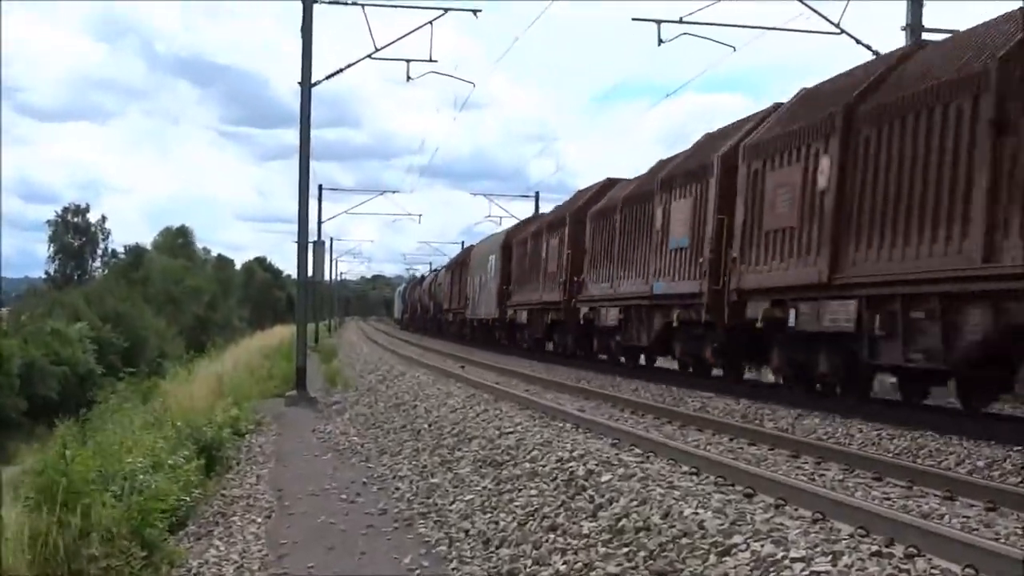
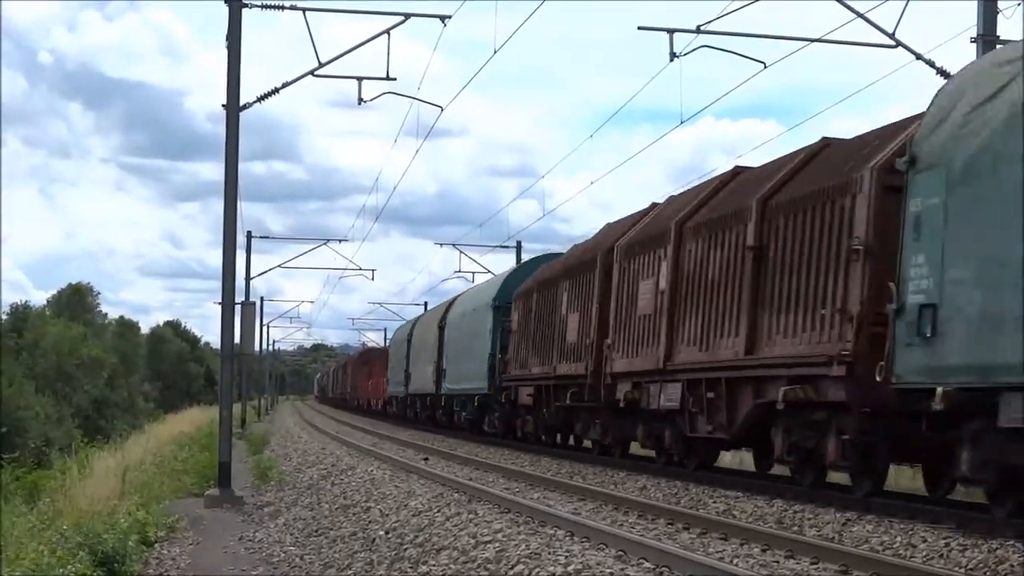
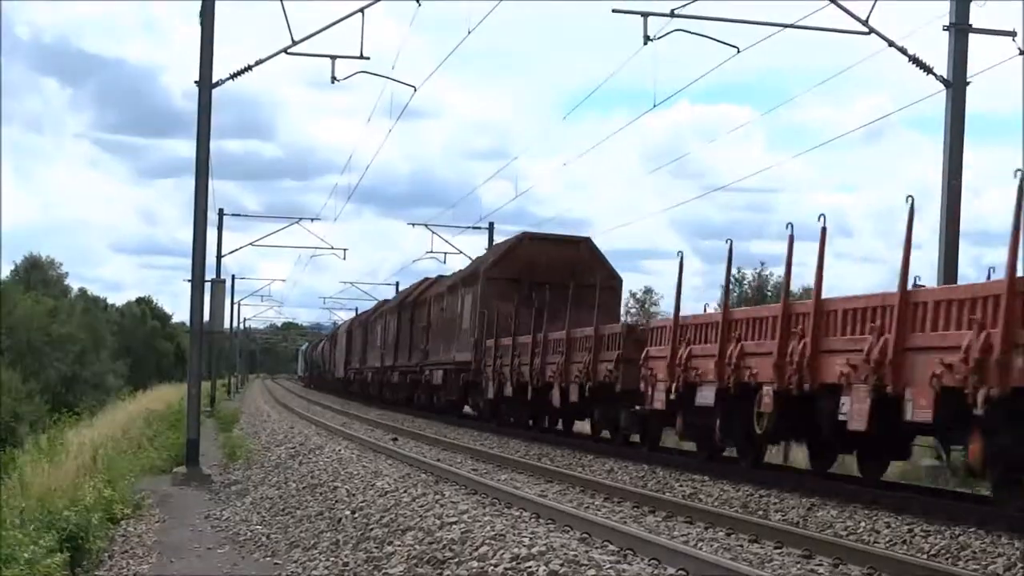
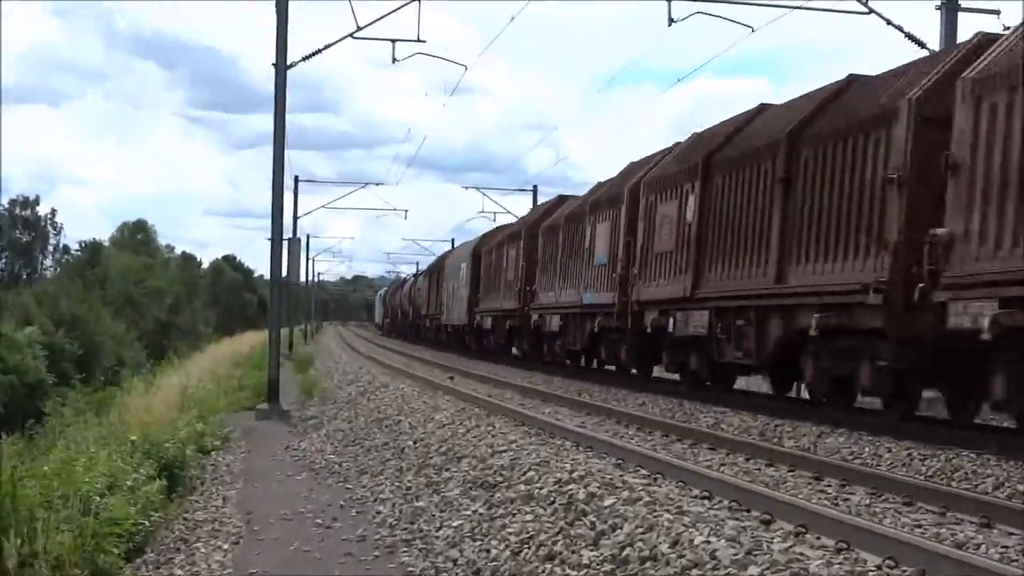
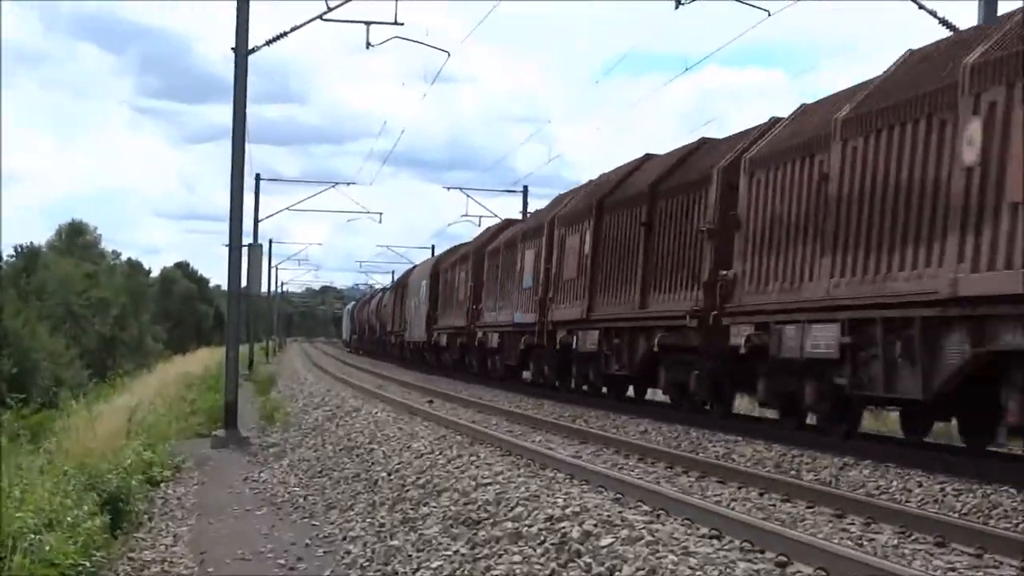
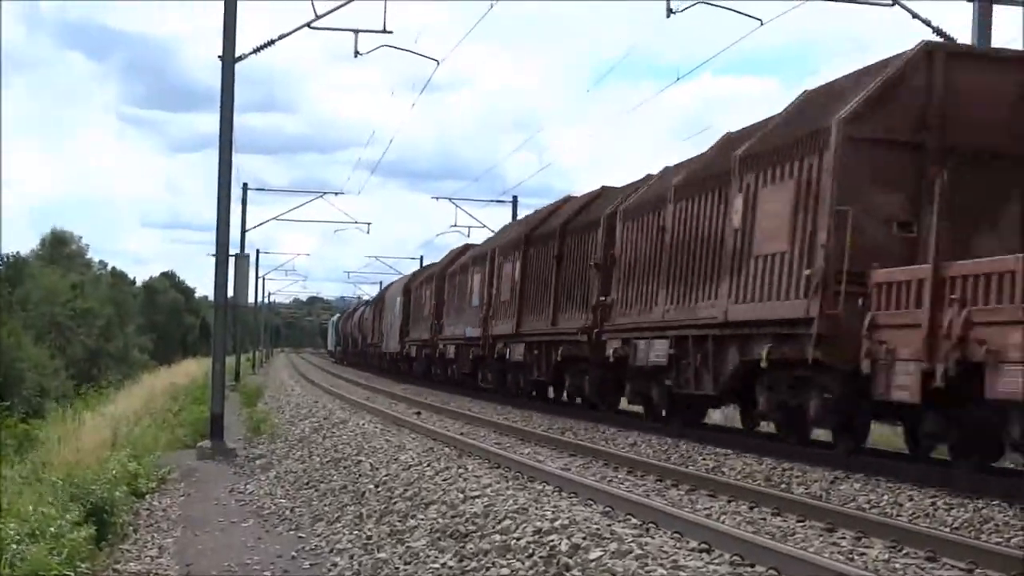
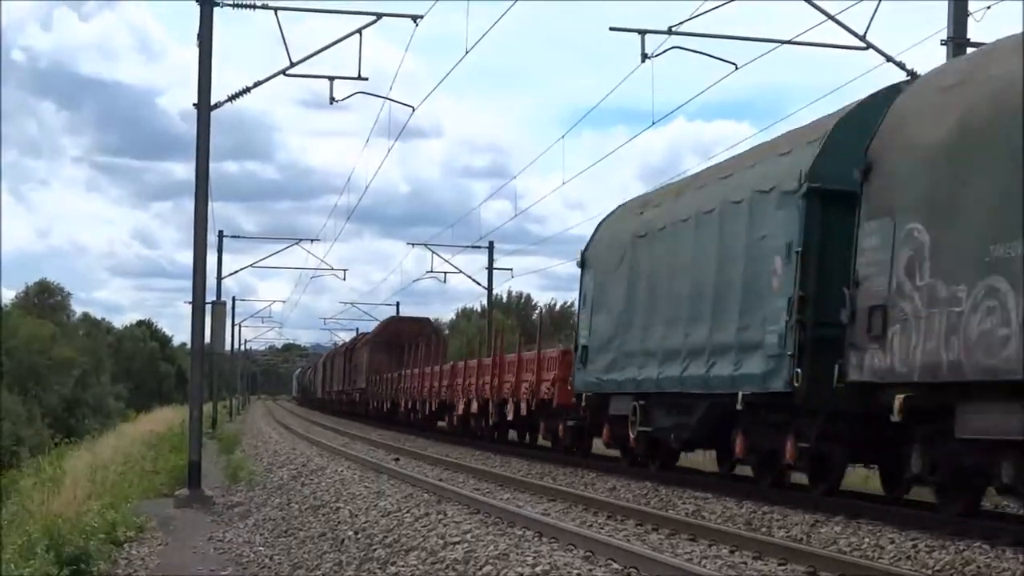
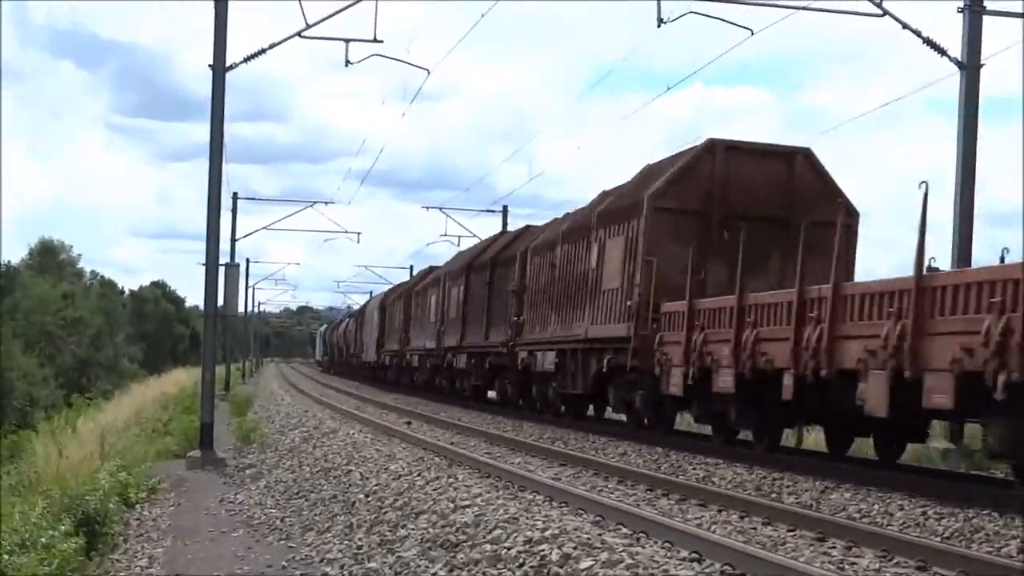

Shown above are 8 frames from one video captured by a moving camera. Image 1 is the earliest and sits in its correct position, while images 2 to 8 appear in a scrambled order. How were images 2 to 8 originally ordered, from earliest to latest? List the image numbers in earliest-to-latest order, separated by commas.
4, 5, 6, 8, 3, 7, 2
